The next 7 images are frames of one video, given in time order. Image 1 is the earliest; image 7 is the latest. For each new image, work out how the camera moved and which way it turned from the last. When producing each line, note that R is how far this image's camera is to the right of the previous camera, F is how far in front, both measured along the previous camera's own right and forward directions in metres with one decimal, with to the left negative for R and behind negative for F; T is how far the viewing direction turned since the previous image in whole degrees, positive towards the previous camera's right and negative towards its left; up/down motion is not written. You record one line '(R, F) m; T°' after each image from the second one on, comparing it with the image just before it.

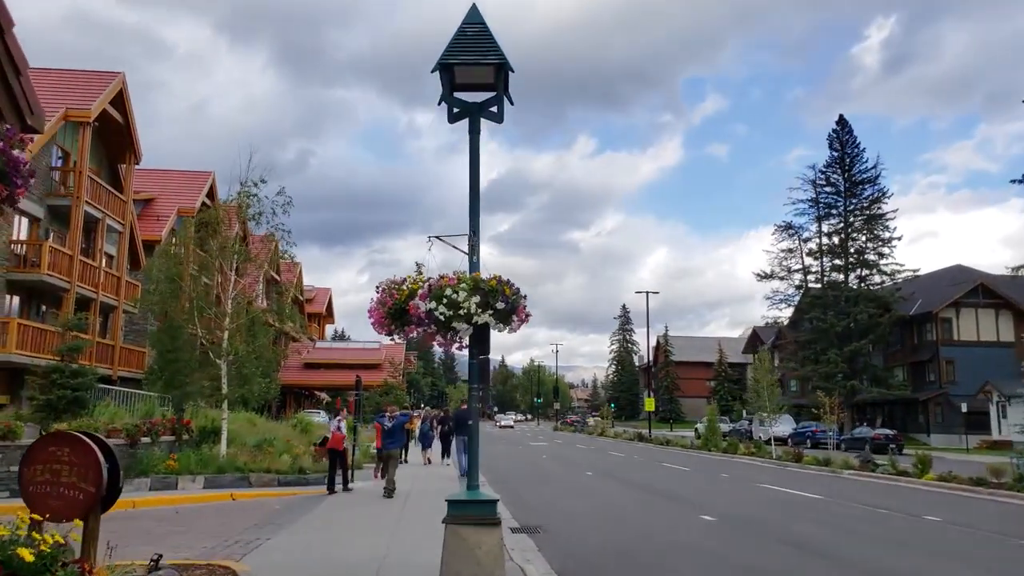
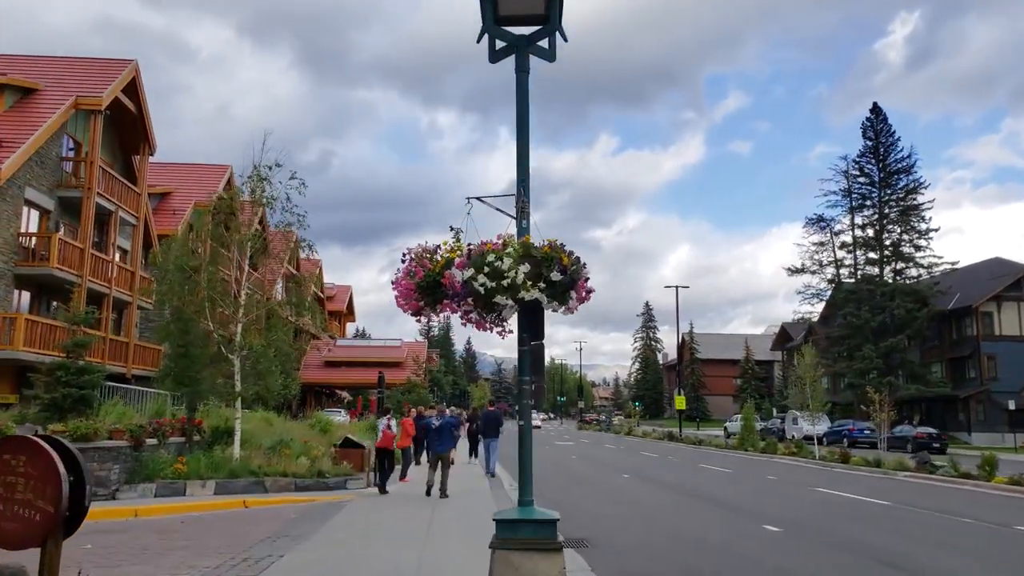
(-0.3, +1.2) m; -1°
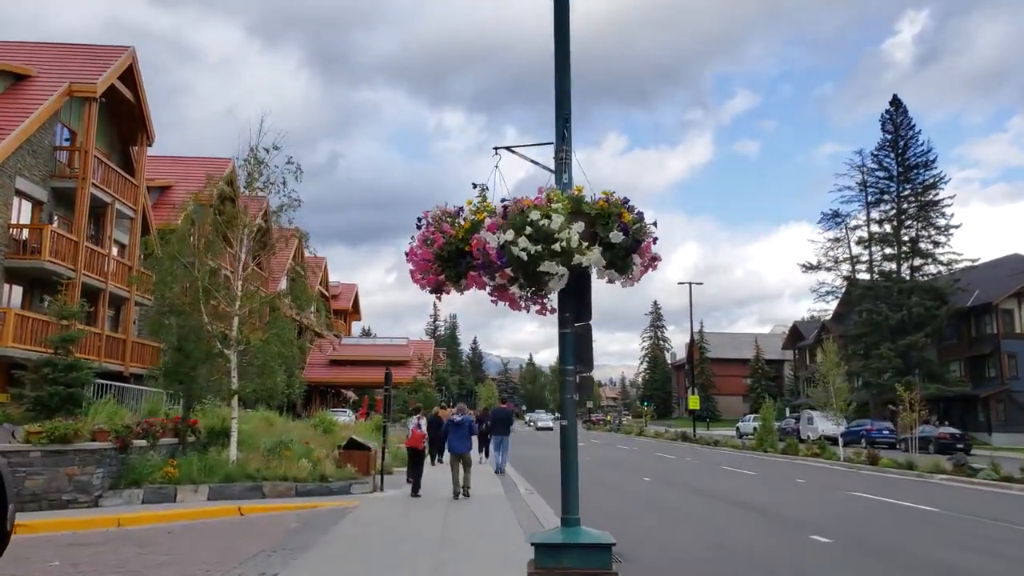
(-0.2, +1.0) m; 0°
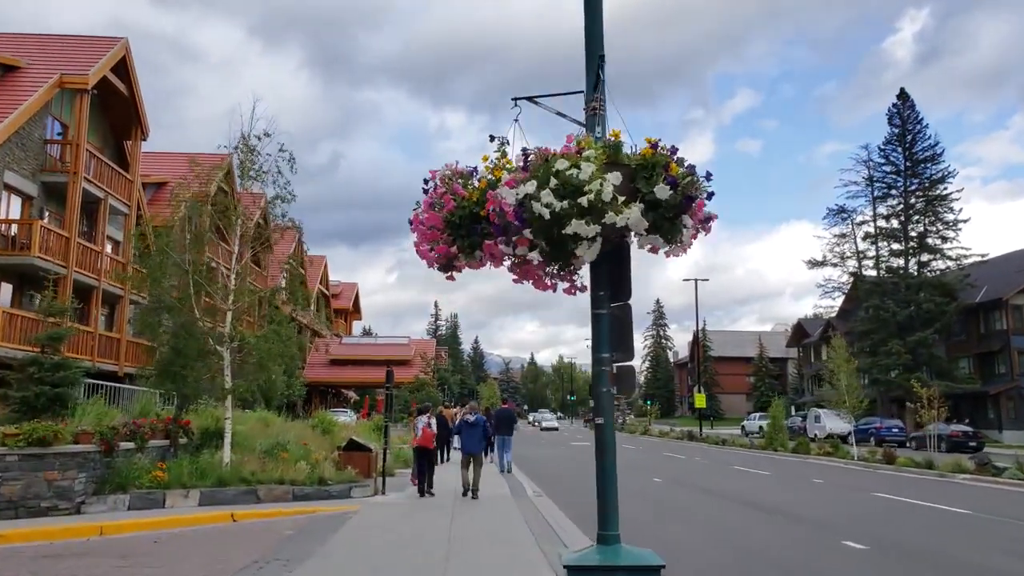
(-0.1, +0.7) m; 0°
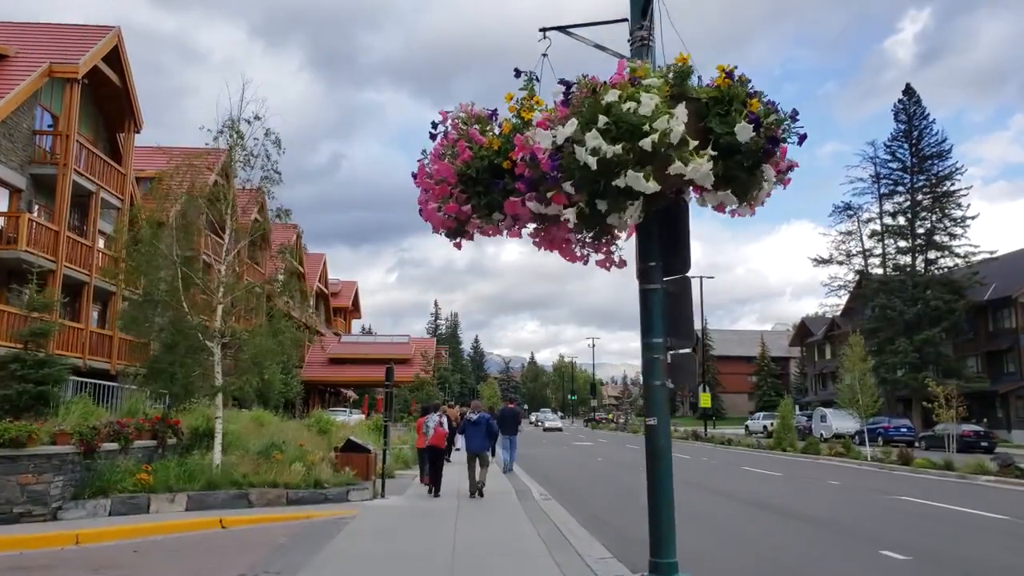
(-0.1, +0.7) m; 0°
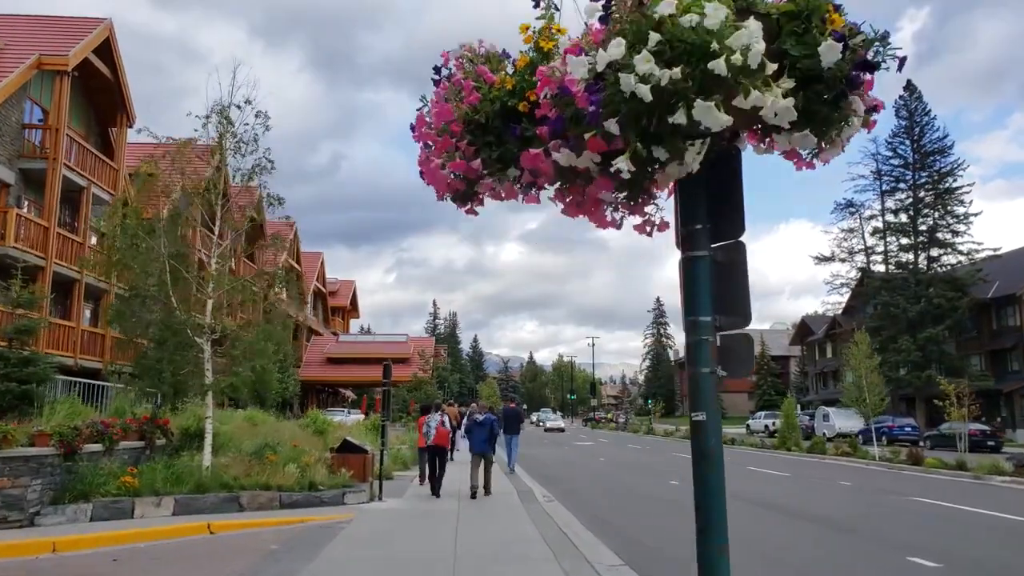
(-0.1, +0.5) m; 0°
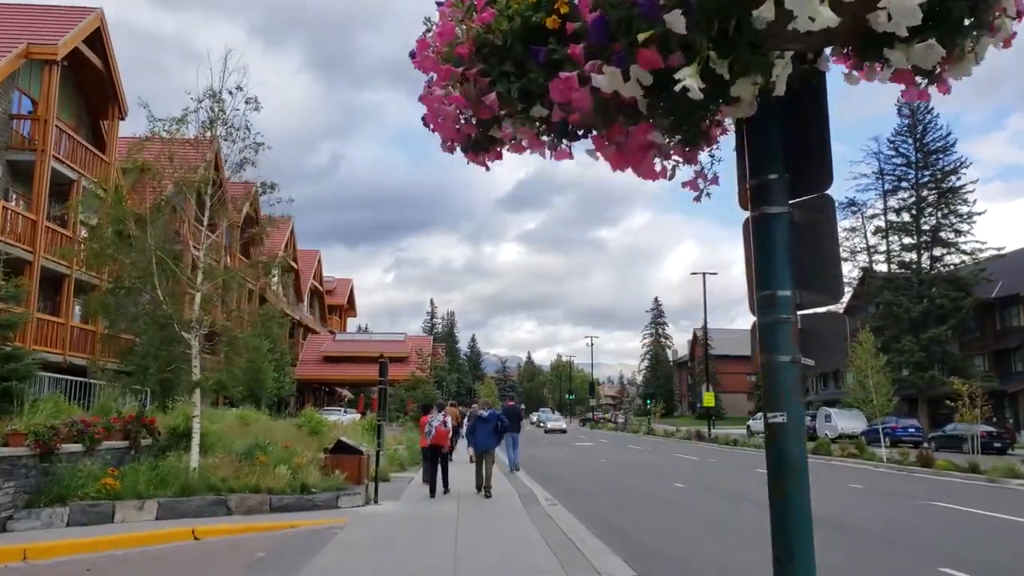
(-0.1, +0.5) m; 0°
